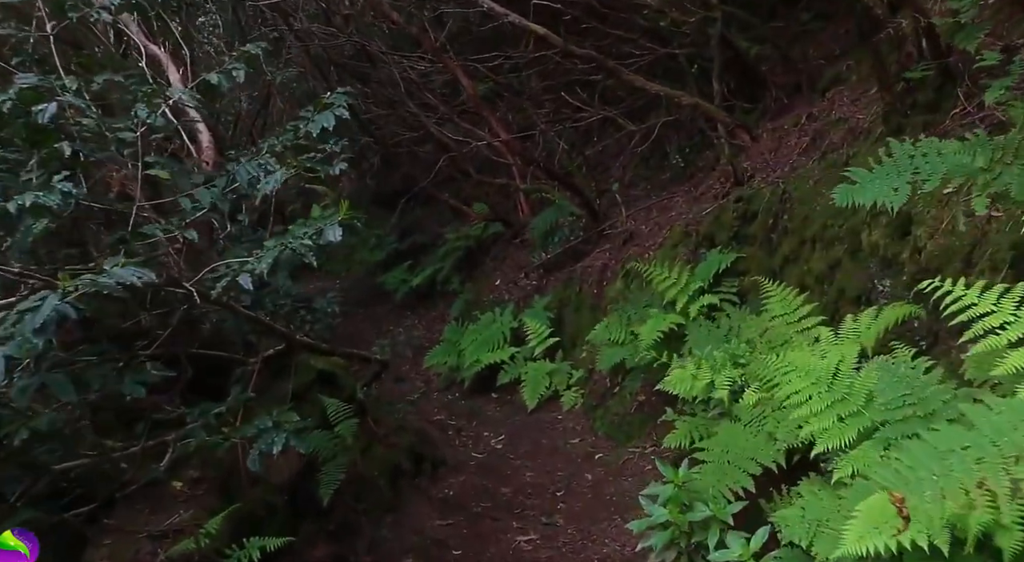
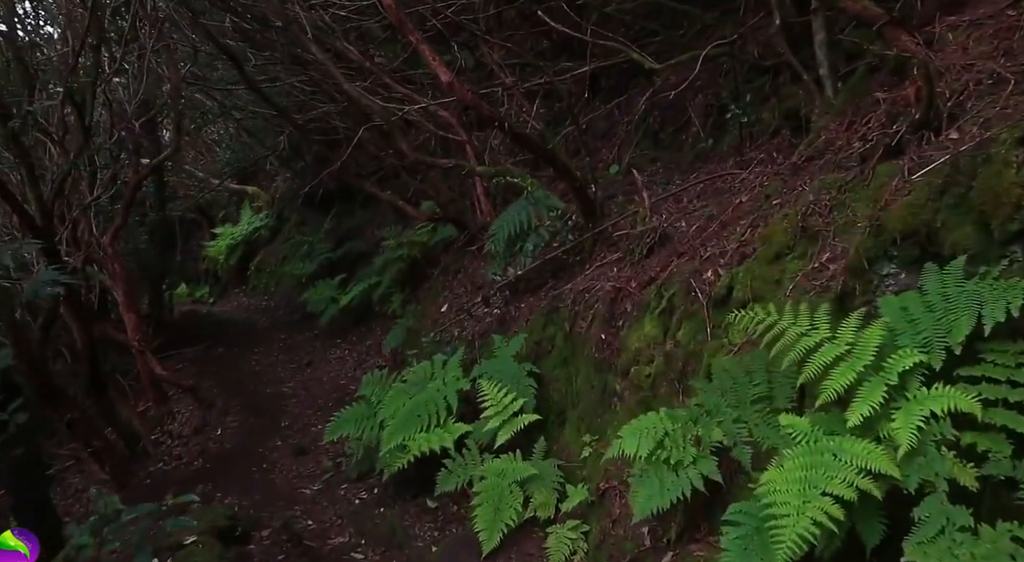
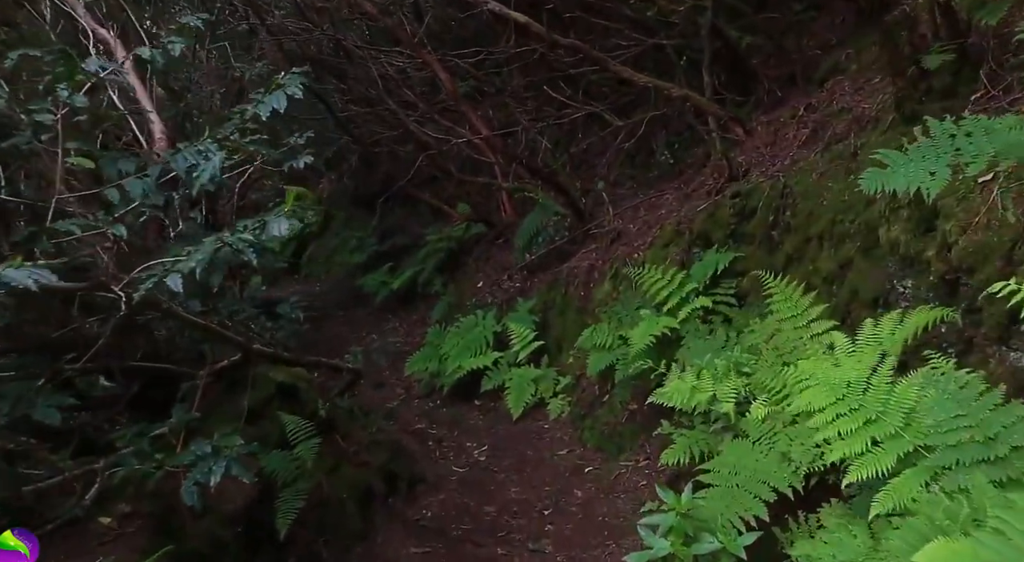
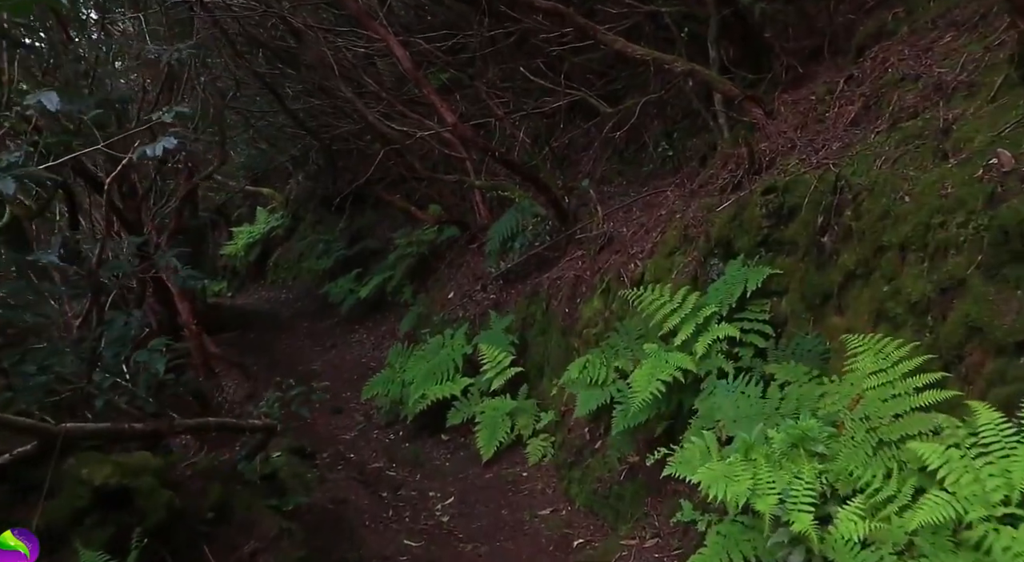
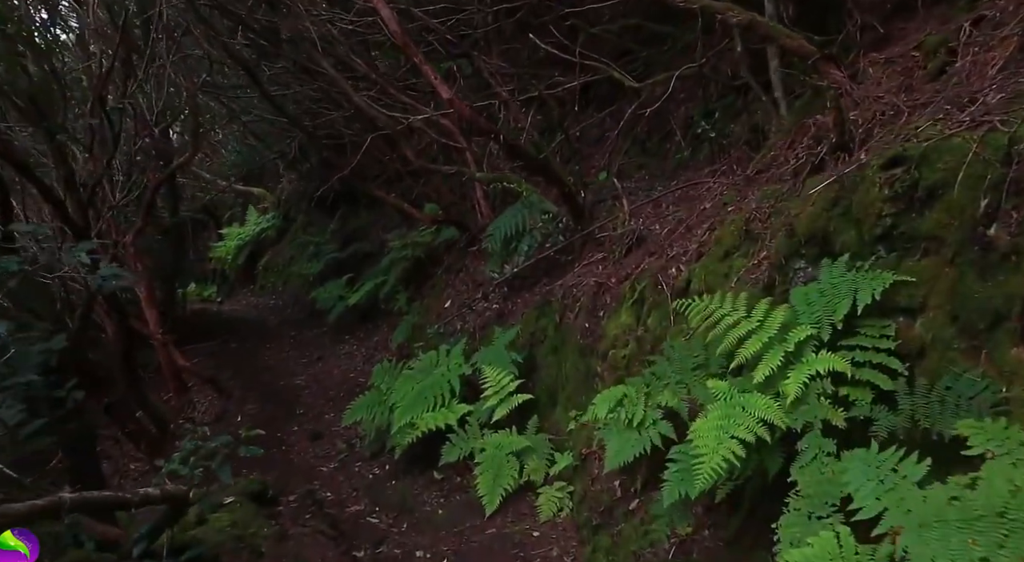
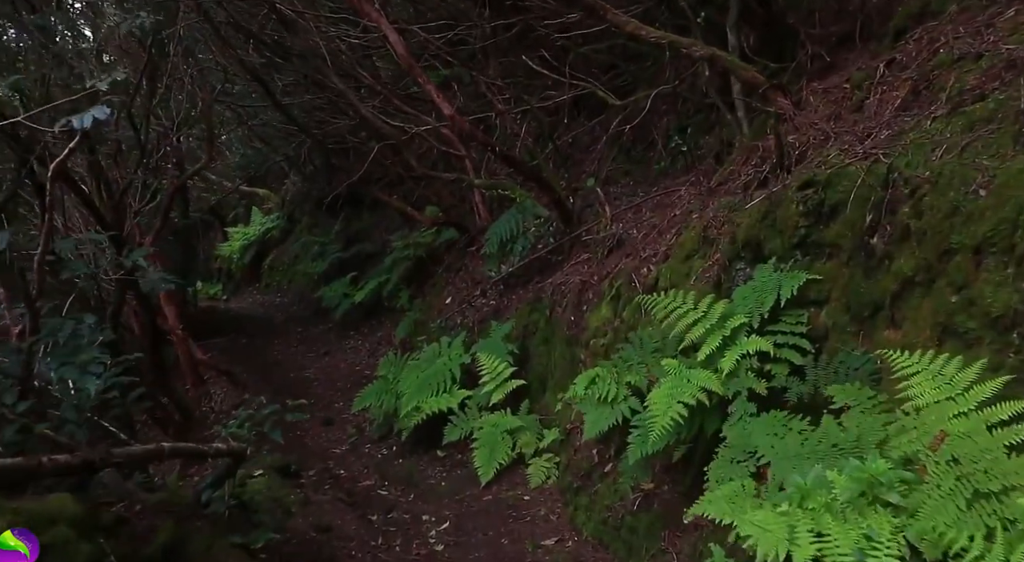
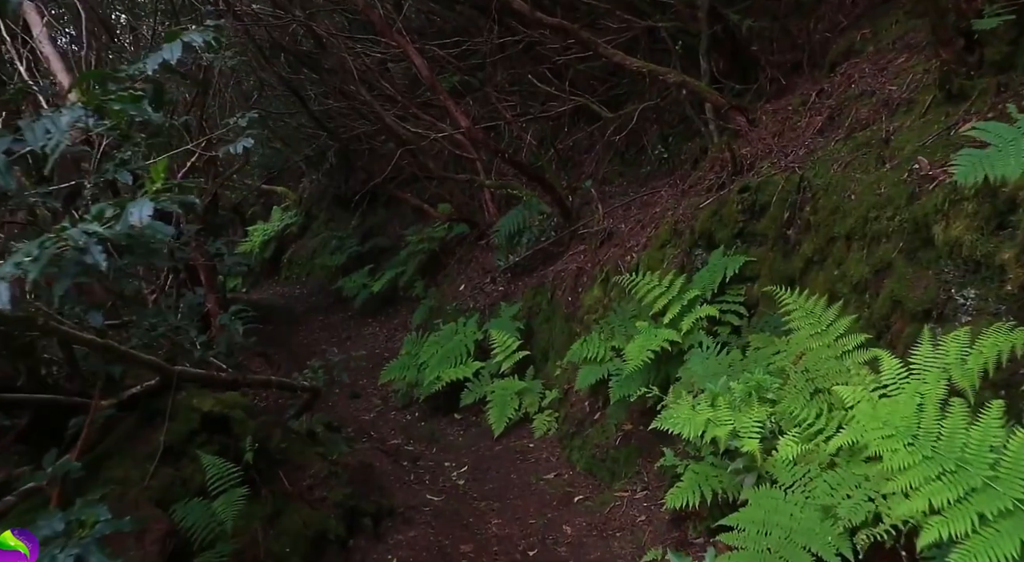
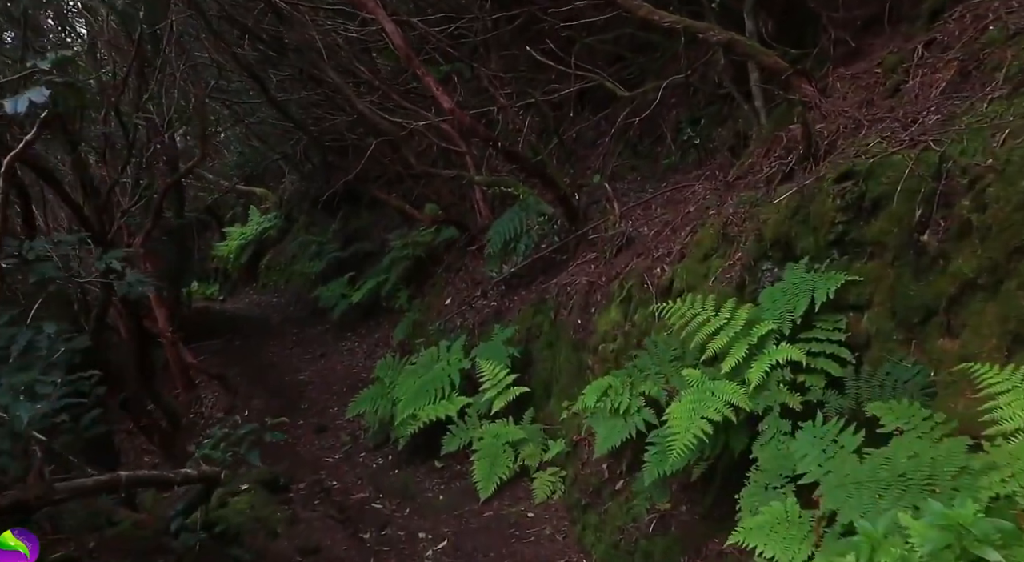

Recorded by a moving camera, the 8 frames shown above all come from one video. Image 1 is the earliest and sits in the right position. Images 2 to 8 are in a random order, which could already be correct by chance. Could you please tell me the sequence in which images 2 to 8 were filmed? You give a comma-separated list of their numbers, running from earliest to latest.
3, 7, 4, 6, 8, 5, 2
